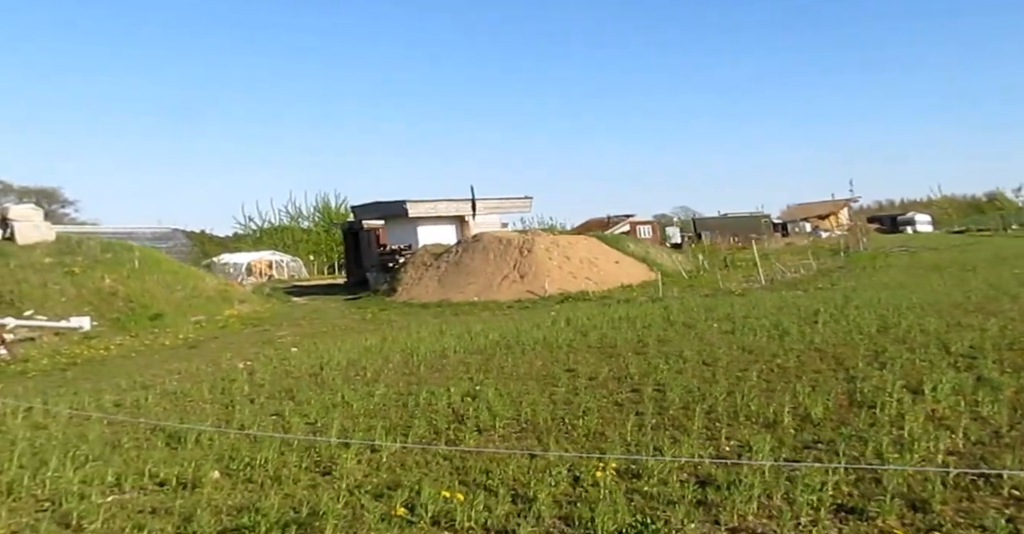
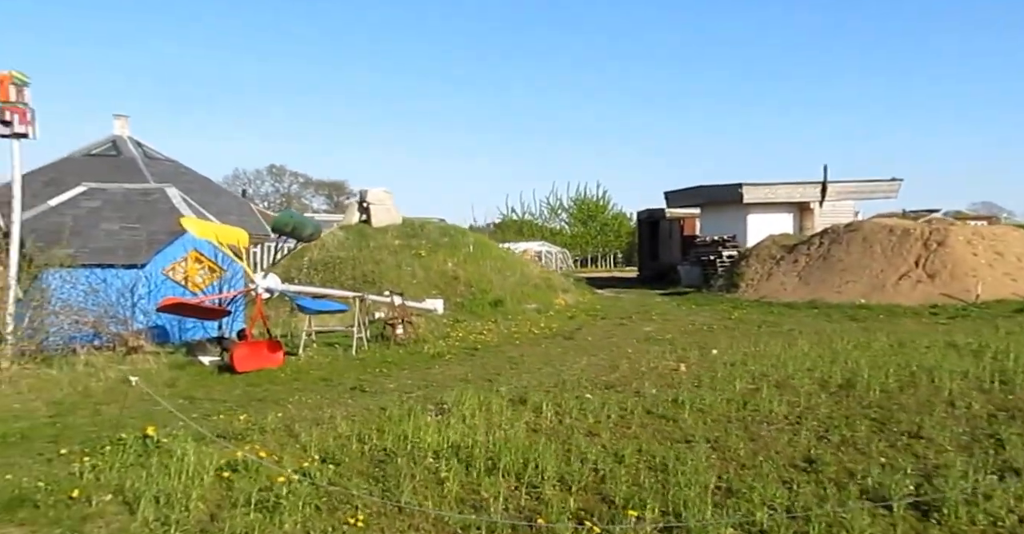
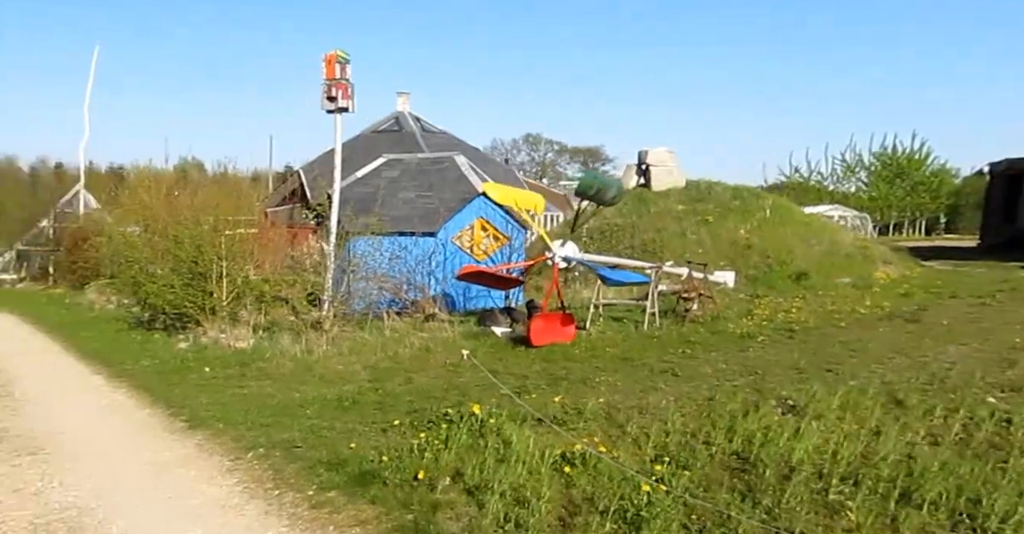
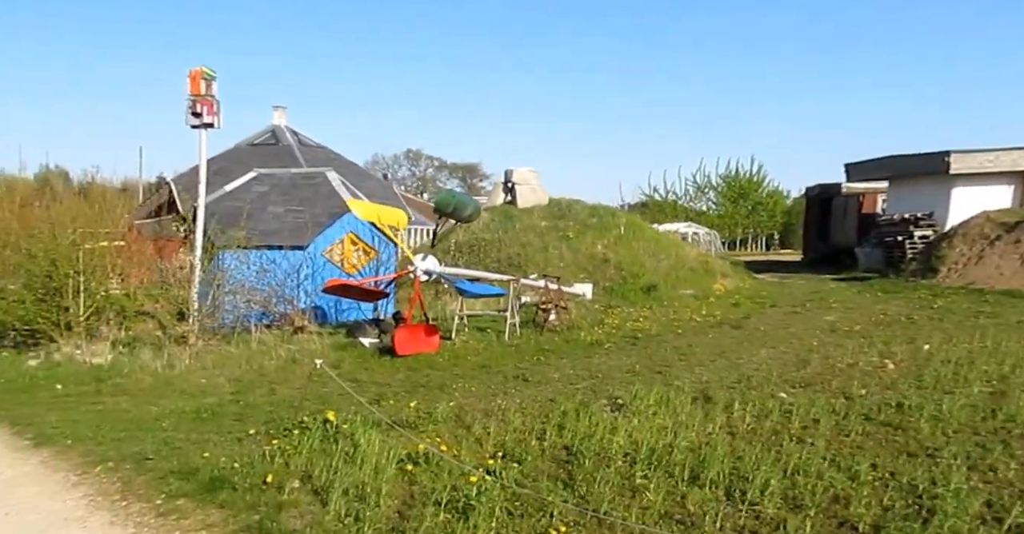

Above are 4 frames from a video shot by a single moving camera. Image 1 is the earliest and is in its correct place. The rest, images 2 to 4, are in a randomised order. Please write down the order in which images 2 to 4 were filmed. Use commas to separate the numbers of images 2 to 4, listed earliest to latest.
2, 4, 3
